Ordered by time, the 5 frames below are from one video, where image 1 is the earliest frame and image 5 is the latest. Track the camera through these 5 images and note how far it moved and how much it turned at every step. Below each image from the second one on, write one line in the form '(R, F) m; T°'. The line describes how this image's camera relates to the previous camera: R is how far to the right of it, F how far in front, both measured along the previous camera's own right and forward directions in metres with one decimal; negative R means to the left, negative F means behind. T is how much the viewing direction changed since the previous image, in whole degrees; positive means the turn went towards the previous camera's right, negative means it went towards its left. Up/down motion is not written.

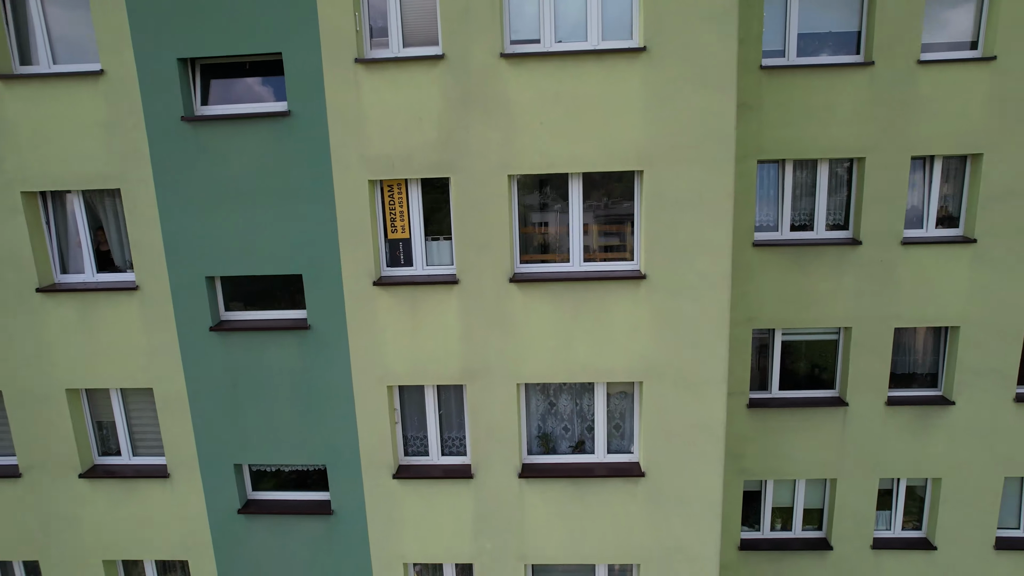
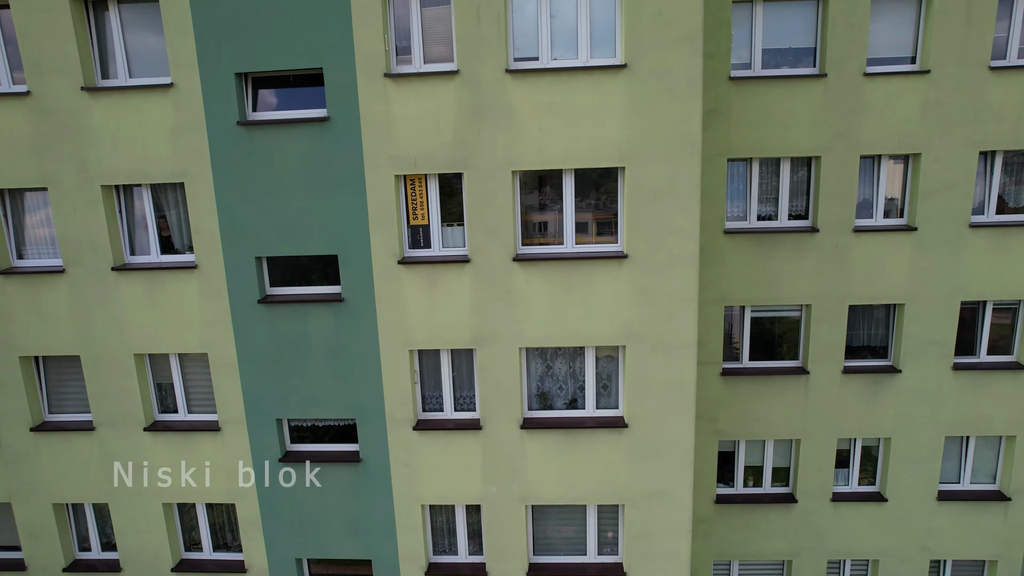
(-0.1, -1.3) m; 0°
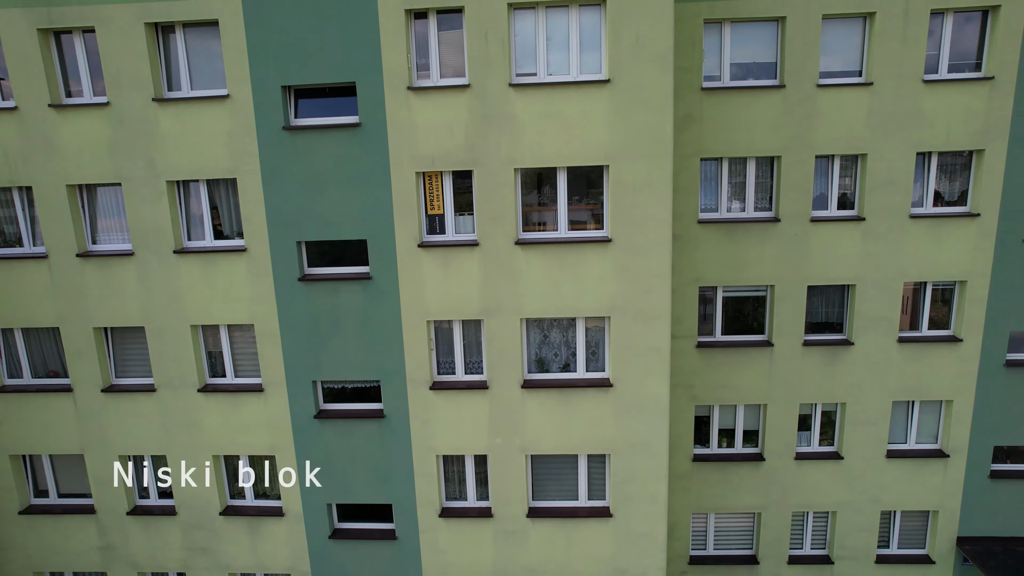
(-0.1, -1.5) m; 0°
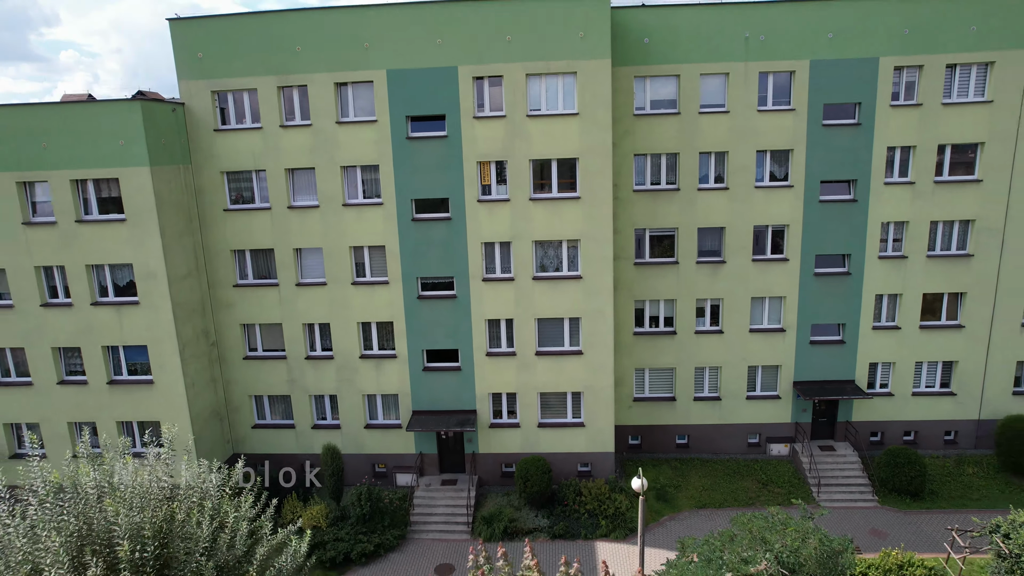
(-1.0, -8.2) m; 0°
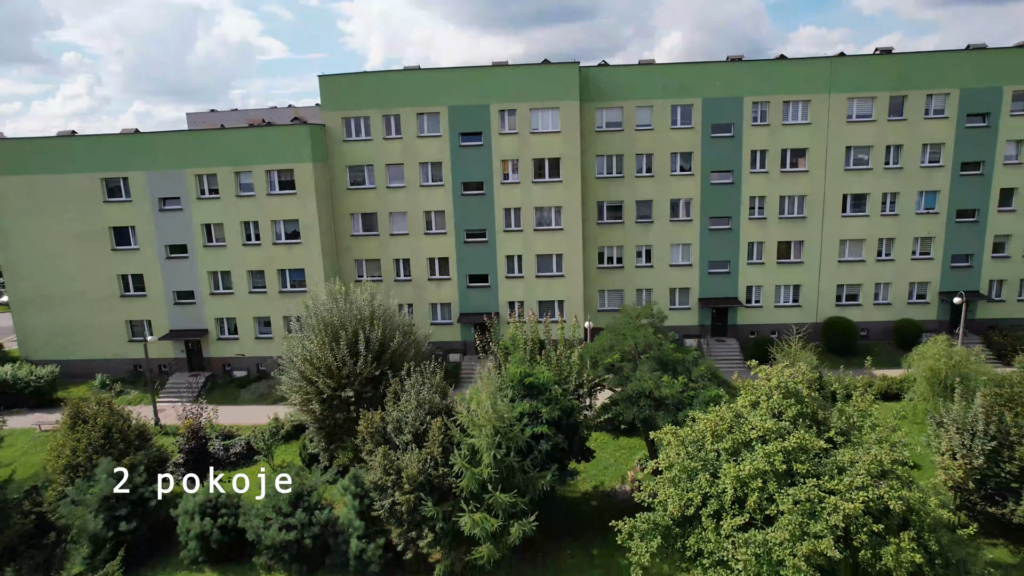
(-0.9, -11.8) m; 0°
